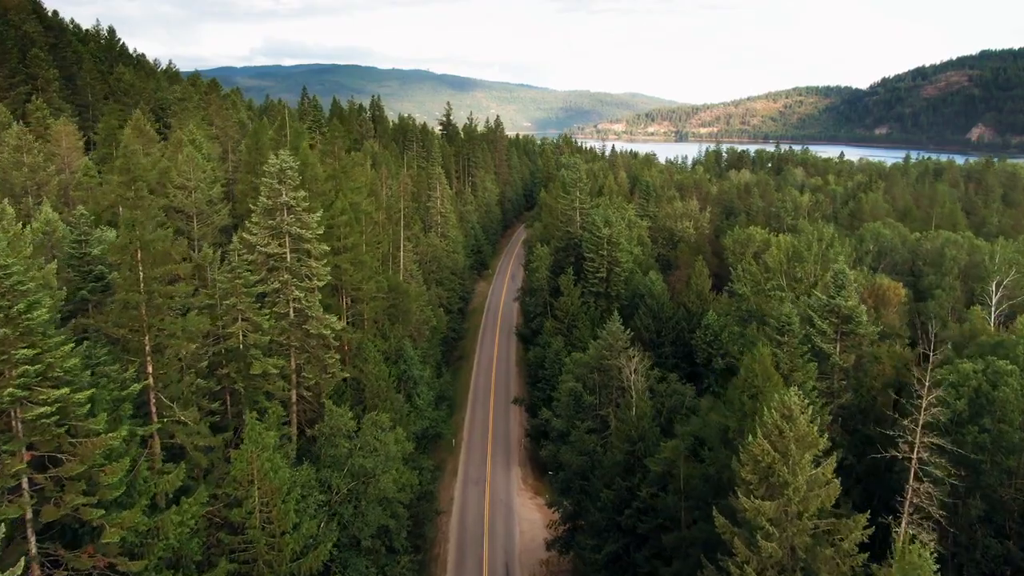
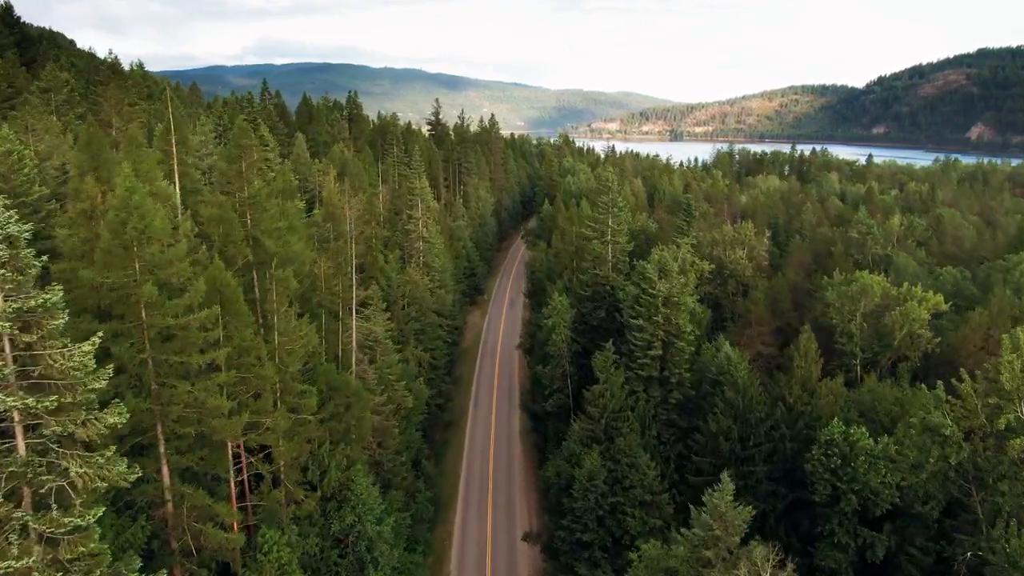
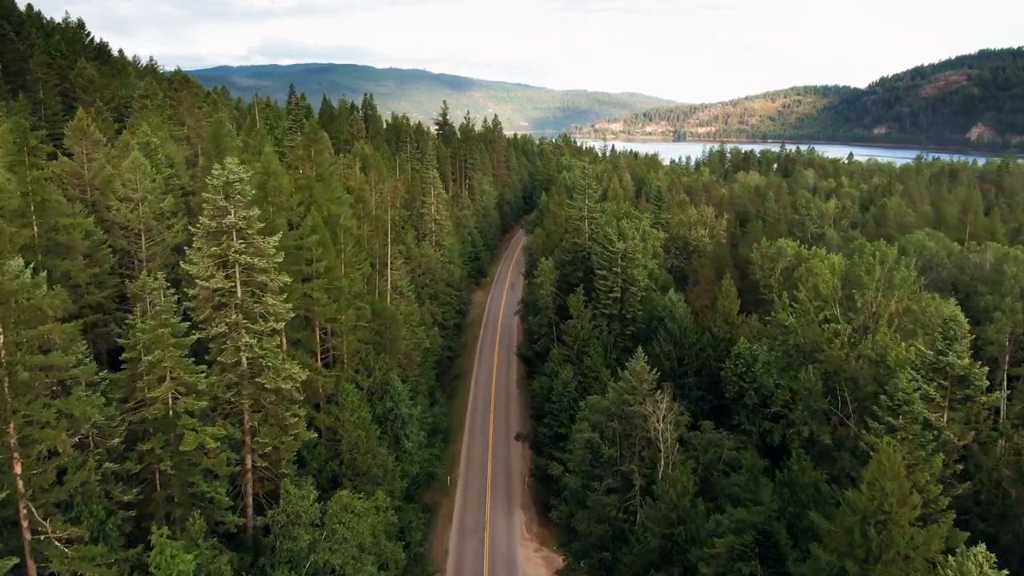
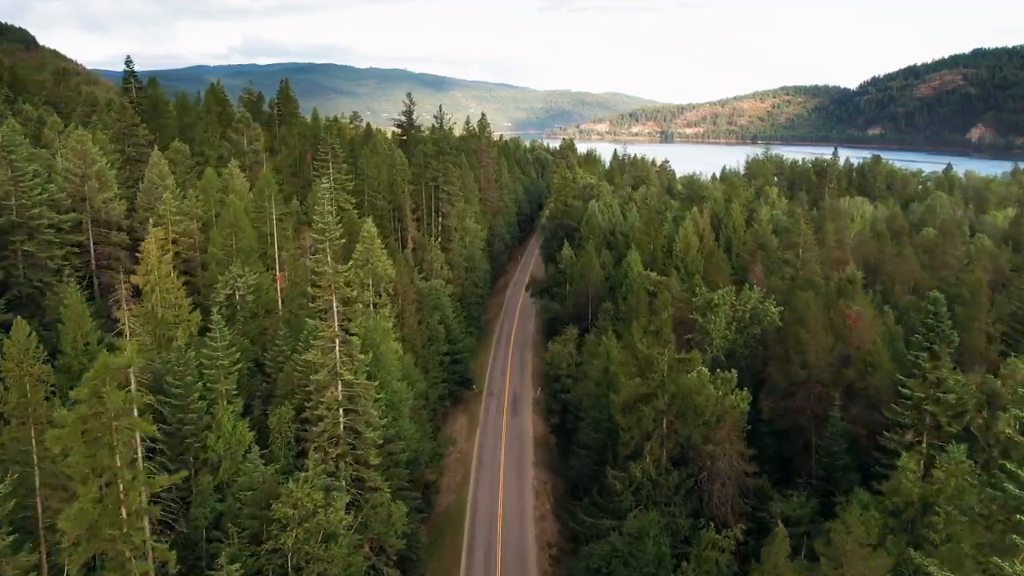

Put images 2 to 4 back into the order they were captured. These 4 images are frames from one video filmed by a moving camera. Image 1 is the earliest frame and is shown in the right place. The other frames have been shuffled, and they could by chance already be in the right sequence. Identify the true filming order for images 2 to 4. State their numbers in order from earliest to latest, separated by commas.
3, 2, 4
